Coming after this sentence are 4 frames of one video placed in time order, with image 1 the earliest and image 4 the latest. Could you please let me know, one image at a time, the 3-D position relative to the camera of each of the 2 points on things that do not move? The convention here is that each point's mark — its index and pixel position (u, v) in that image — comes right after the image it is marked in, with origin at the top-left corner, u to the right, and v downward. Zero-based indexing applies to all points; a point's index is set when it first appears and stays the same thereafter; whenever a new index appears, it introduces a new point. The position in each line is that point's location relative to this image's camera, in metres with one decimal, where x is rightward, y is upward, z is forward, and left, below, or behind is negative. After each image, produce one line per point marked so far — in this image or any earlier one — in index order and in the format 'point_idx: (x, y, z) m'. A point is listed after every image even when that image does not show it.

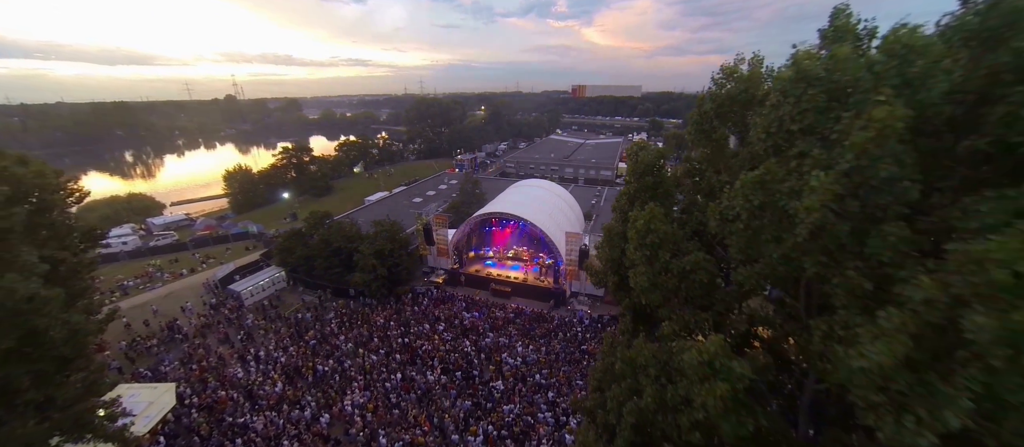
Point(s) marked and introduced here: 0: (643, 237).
0: (+1.9, -0.2, +4.8) m
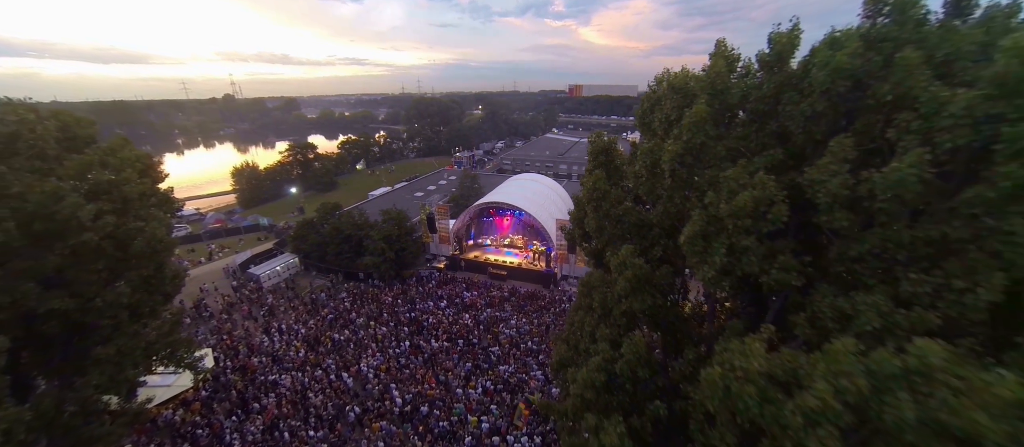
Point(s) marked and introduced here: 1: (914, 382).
0: (+1.7, +0.6, +7.1) m
1: (+3.1, -1.2, +2.5) m
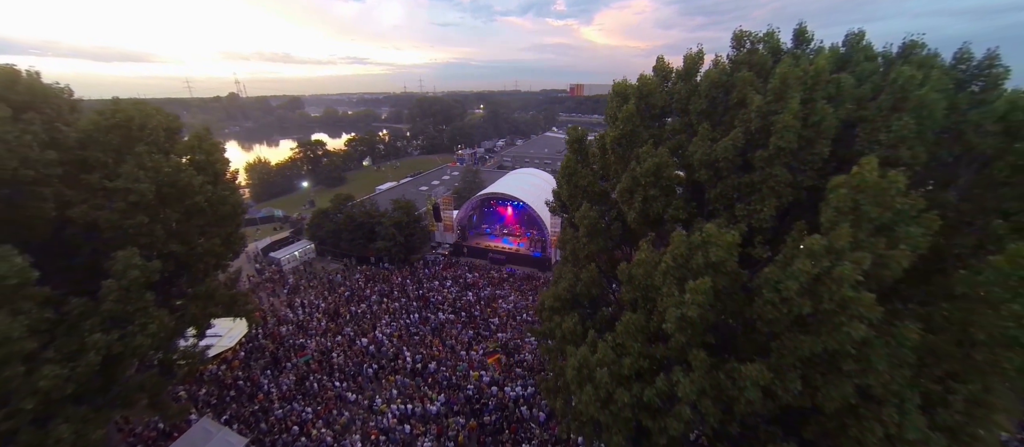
0: (+1.5, +1.5, +9.5) m
1: (+2.9, -0.3, +4.9) m
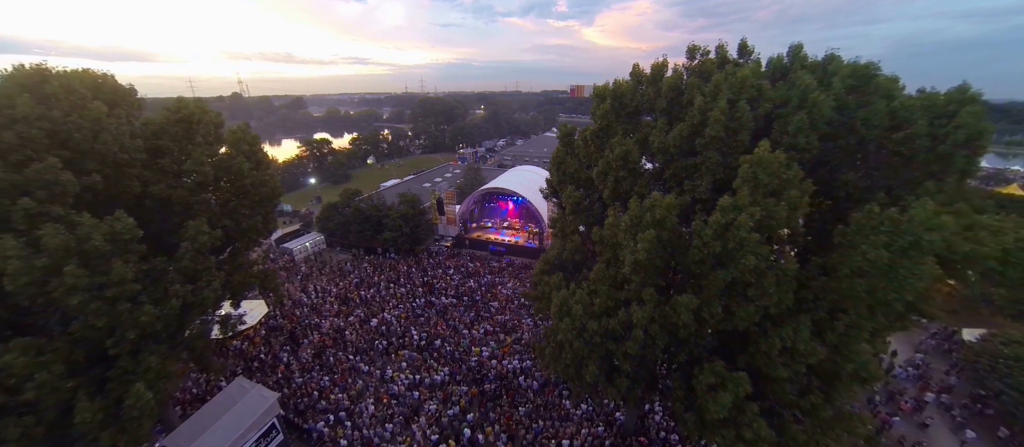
0: (+1.5, +2.1, +11.1) m
1: (+2.8, +0.3, +6.6) m
